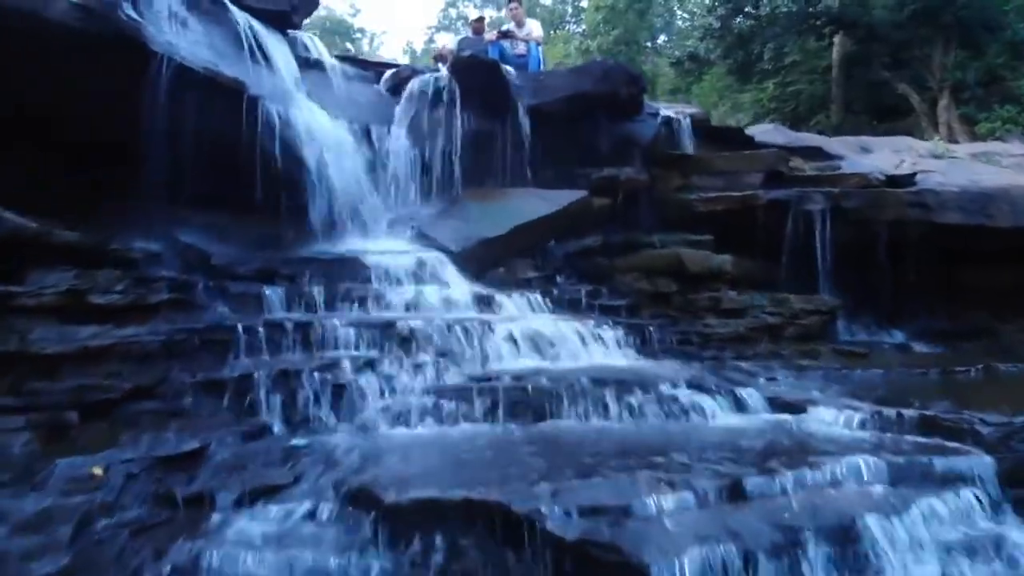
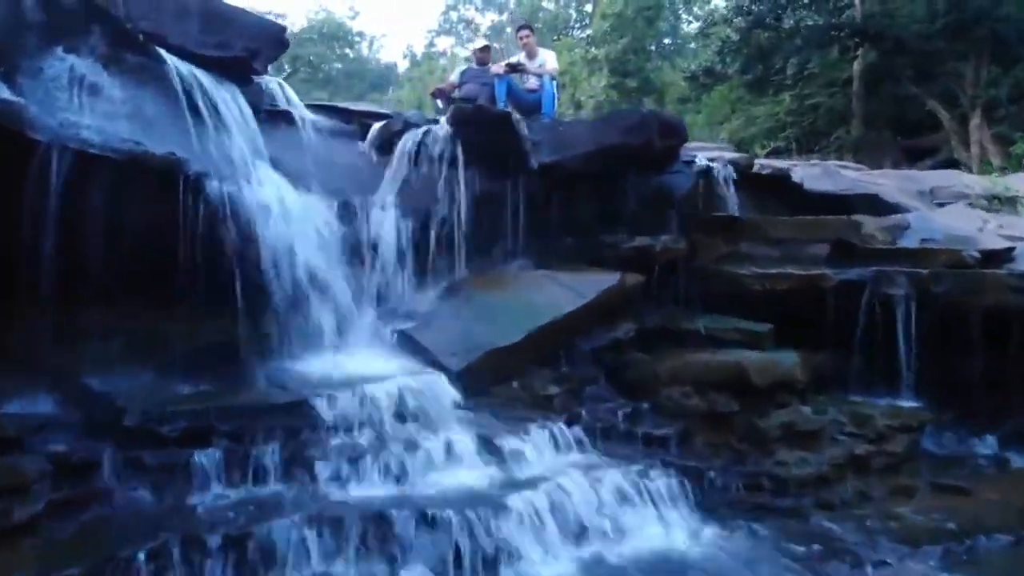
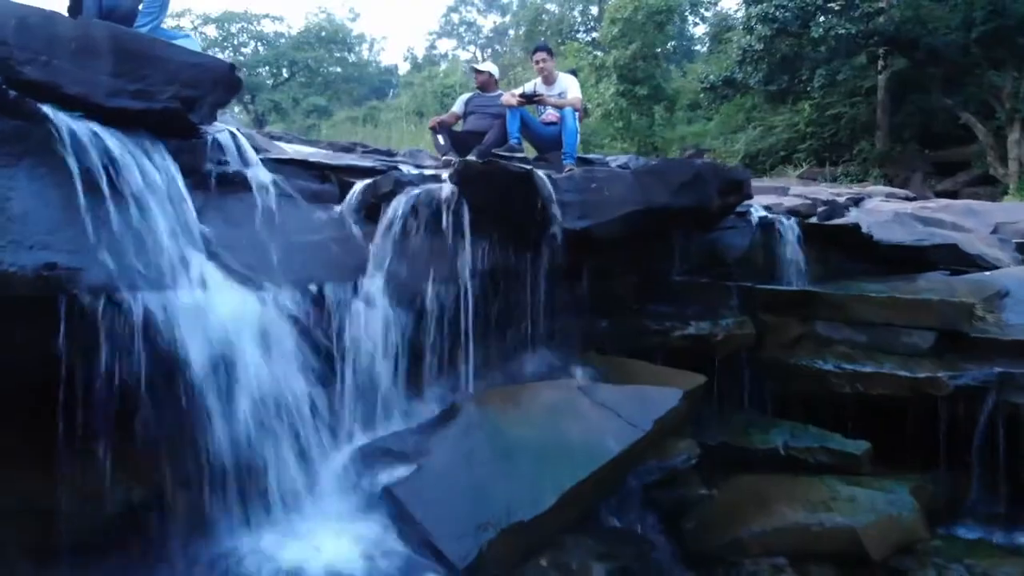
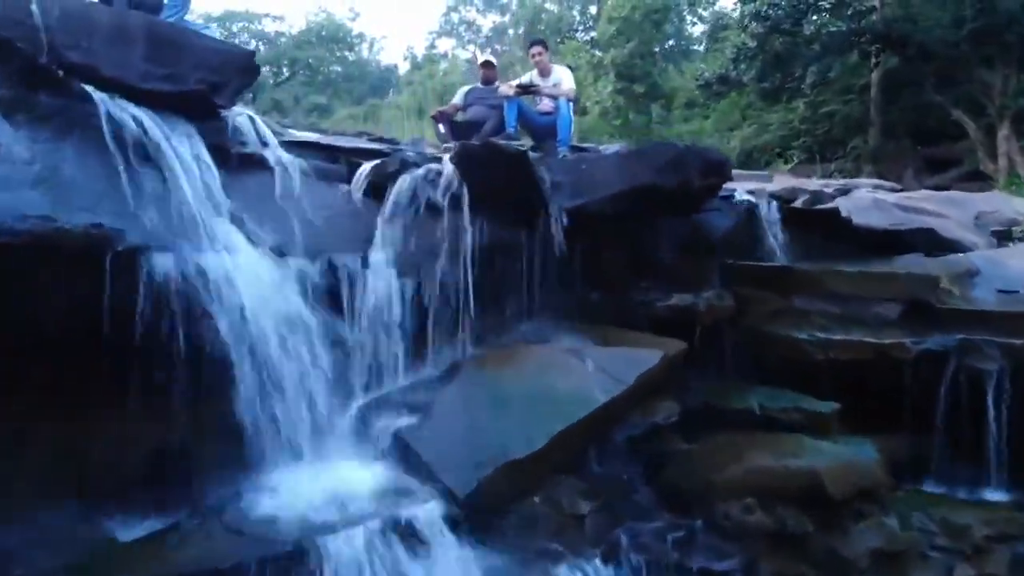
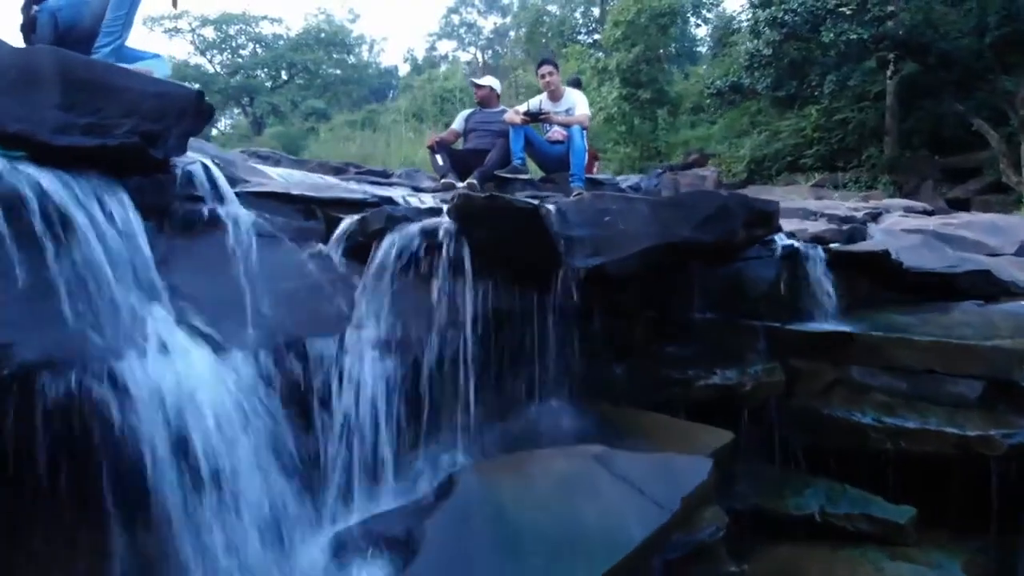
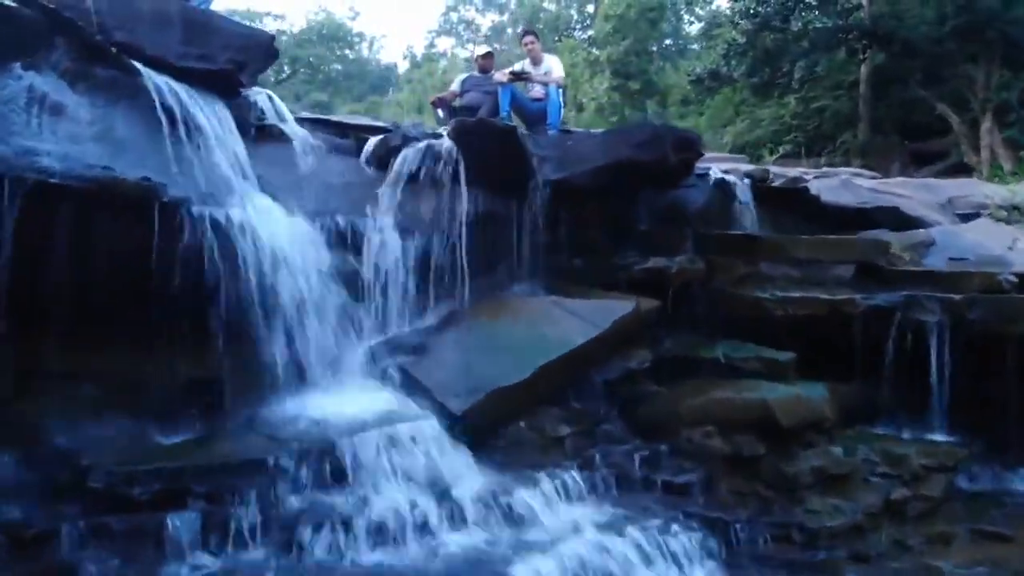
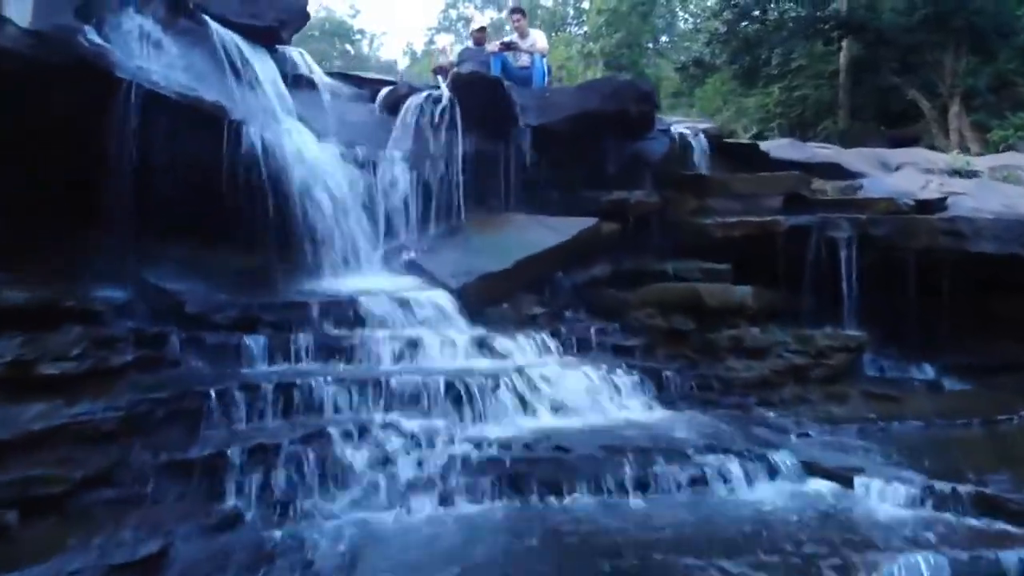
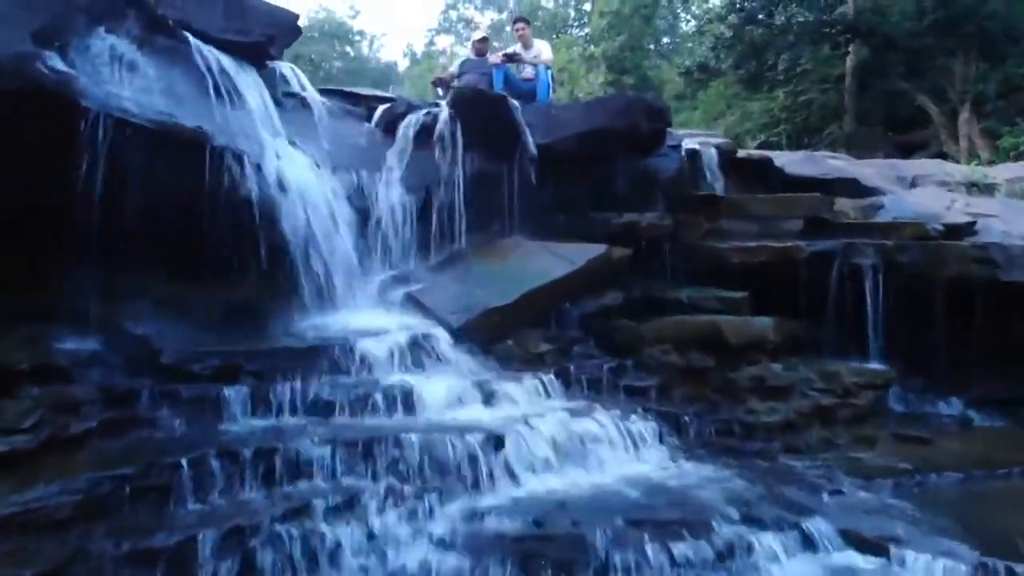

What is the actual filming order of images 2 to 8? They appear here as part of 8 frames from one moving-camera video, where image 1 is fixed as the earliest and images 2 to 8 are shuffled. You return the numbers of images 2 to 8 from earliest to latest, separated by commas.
7, 8, 2, 6, 4, 3, 5
